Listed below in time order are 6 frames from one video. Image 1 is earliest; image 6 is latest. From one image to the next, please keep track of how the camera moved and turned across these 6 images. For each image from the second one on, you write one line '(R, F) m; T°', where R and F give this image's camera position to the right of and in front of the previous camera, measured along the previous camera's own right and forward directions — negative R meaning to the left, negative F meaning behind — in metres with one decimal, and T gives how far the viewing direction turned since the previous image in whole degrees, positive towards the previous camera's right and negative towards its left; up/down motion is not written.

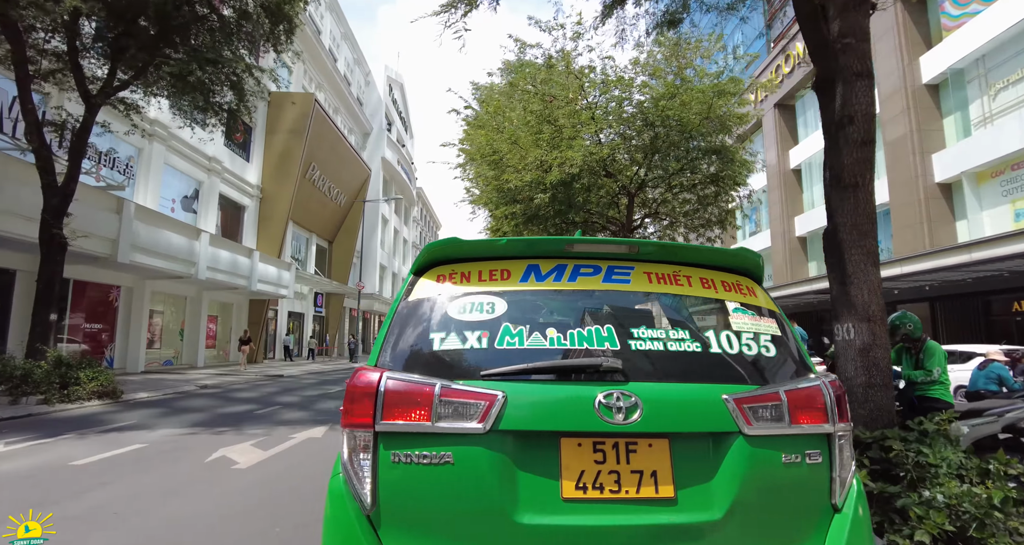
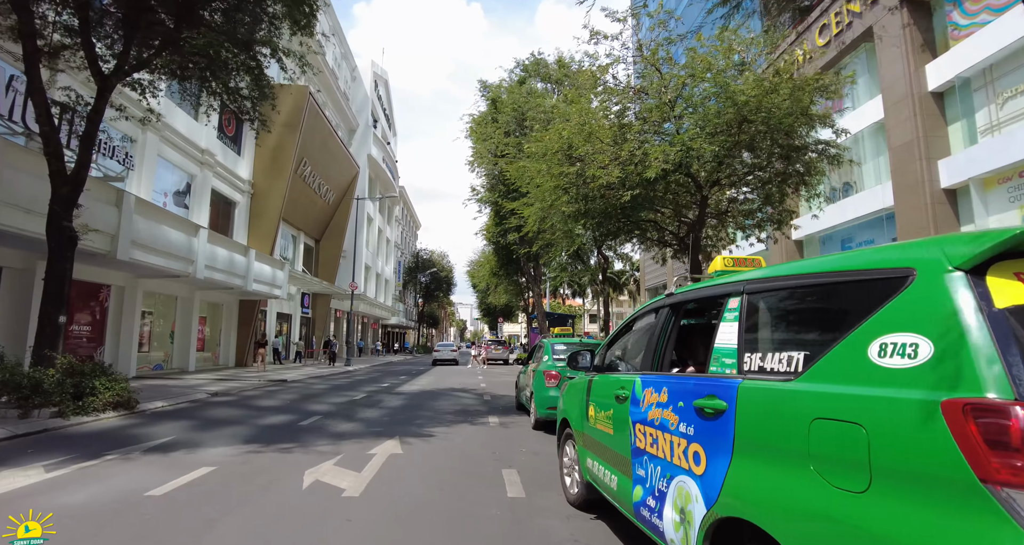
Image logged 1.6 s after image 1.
(-2.0, +0.7) m; +4°
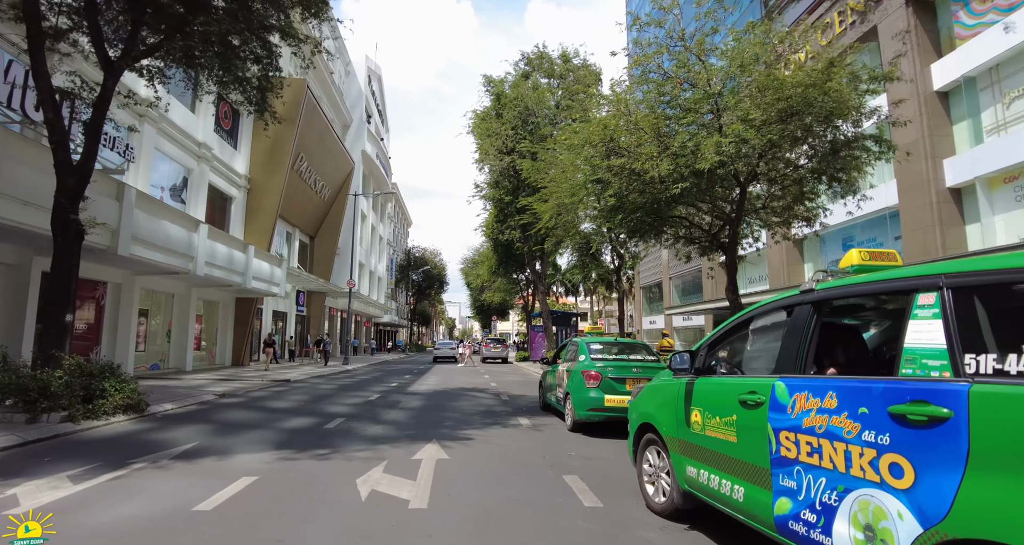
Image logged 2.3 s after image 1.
(-0.9, +0.3) m; +2°
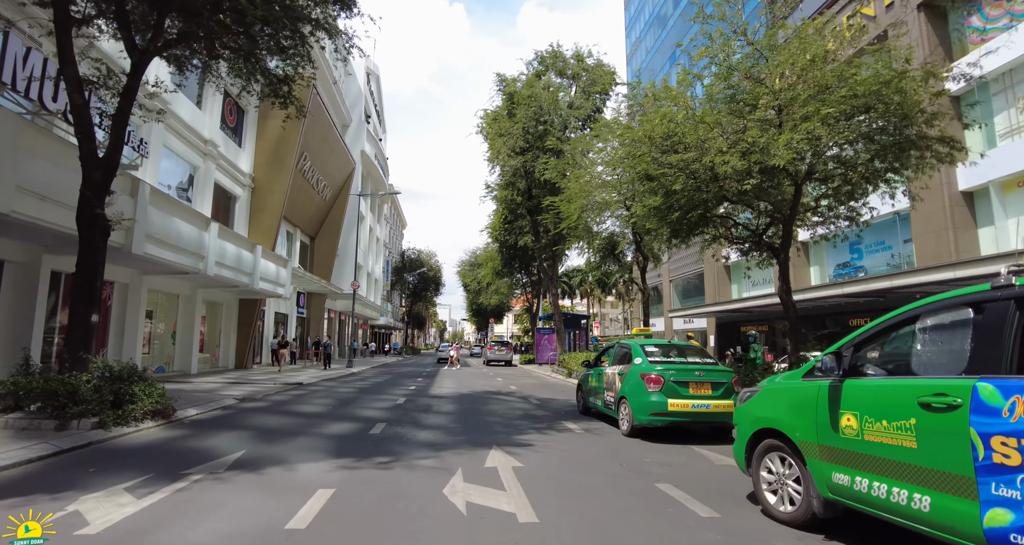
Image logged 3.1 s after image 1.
(-1.2, +0.3) m; +2°
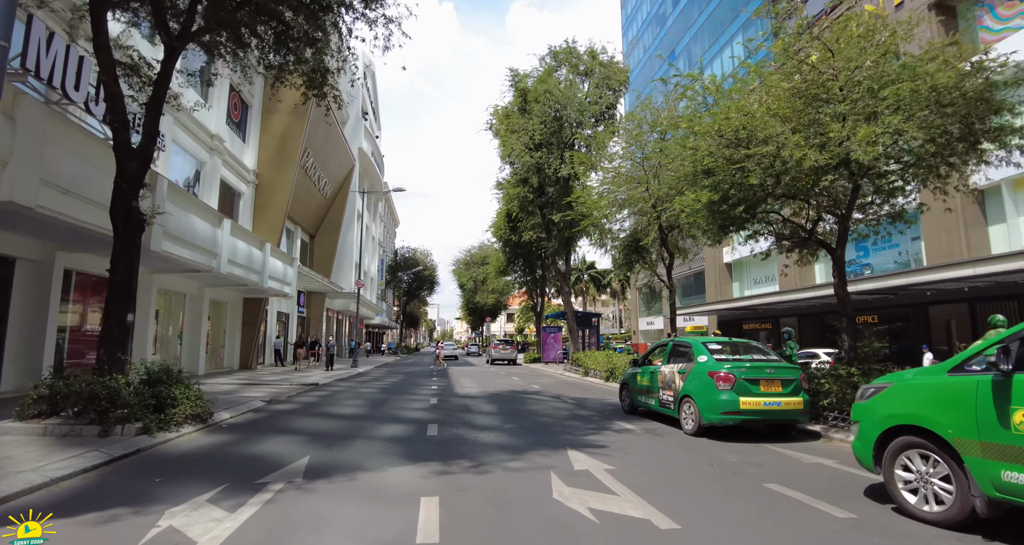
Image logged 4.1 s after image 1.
(-1.3, +0.3) m; +2°
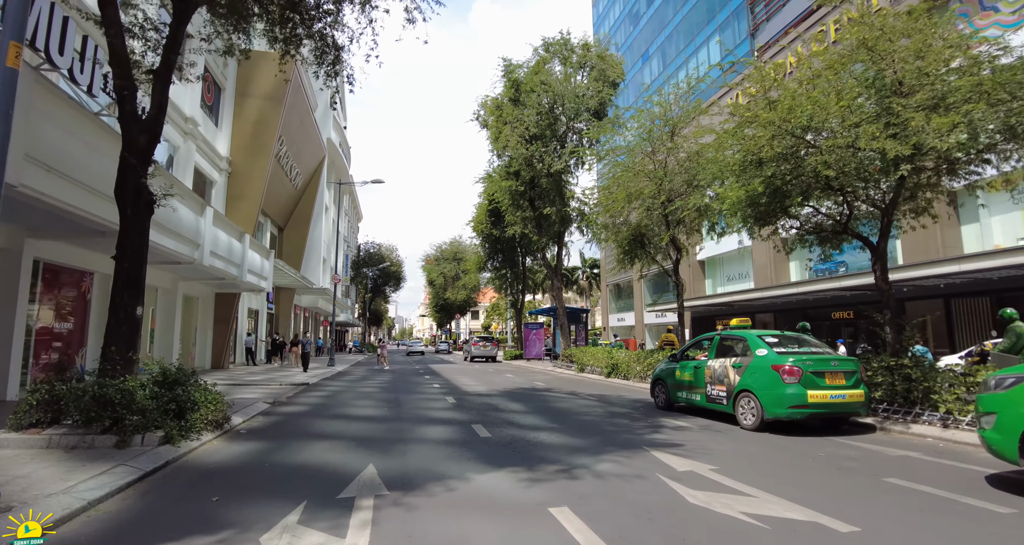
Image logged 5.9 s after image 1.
(-1.7, +0.6) m; +5°
